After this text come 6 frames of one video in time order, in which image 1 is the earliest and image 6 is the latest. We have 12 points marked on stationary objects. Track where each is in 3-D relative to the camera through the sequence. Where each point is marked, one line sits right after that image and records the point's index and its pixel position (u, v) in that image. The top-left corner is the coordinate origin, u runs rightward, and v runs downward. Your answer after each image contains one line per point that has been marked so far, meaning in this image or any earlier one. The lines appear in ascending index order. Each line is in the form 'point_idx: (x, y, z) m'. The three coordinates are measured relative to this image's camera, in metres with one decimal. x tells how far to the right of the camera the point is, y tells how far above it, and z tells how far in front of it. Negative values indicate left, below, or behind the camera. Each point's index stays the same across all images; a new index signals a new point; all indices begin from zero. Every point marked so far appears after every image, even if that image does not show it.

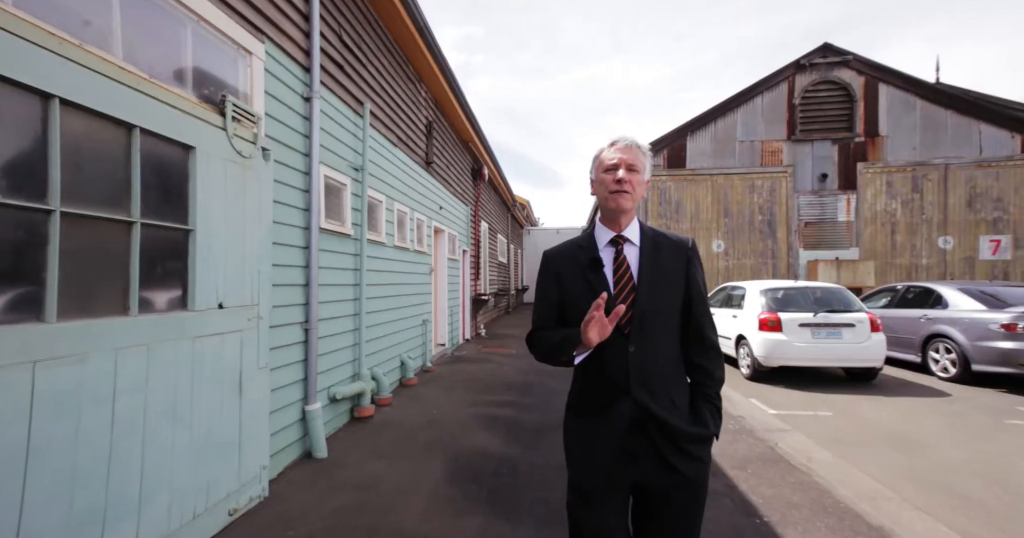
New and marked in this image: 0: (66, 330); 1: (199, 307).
0: (-1.7, -0.2, +1.6) m
1: (-1.6, -0.2, +2.2) m
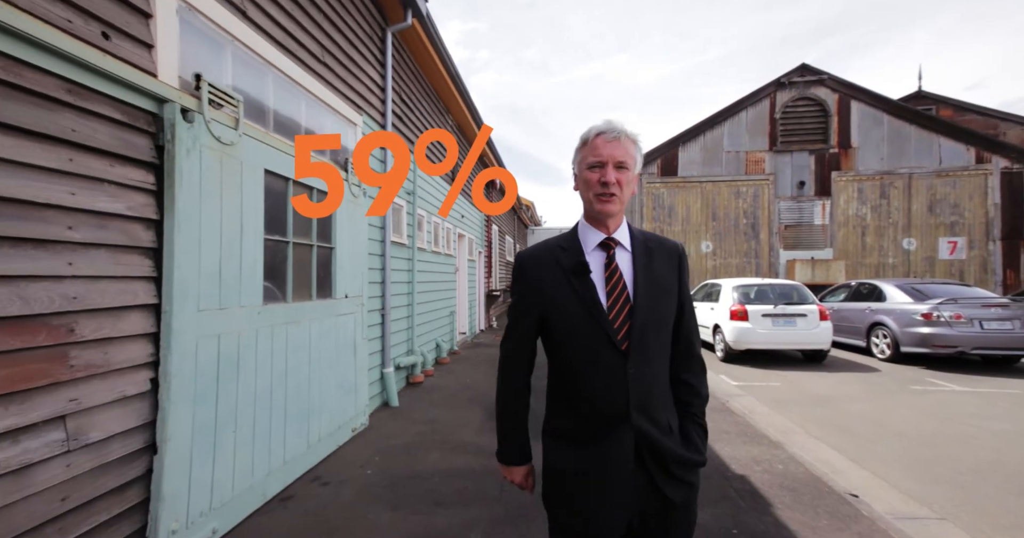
0: (-1.5, -0.3, +3.0) m
1: (-1.4, -0.2, +3.6) m
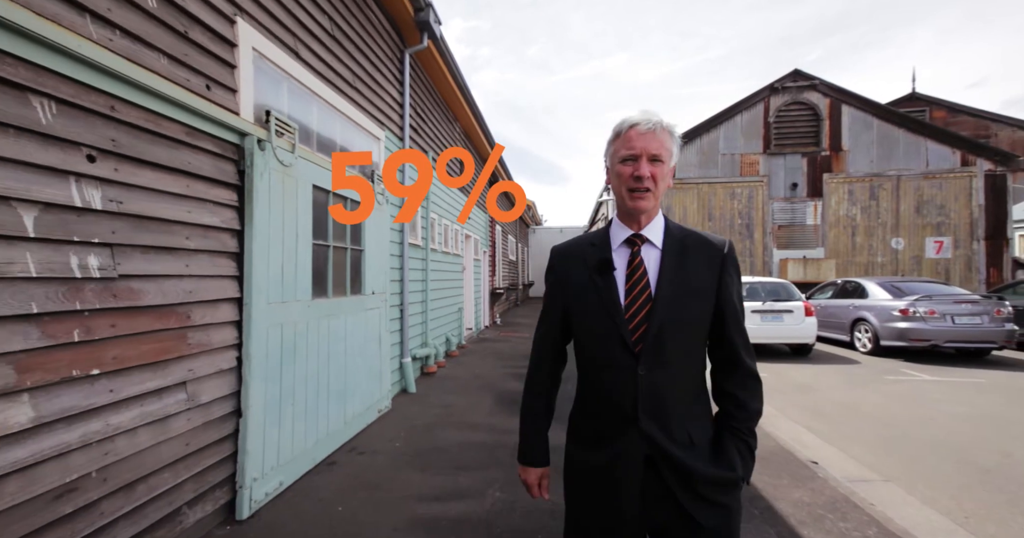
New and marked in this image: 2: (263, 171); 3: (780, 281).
0: (-1.4, -0.3, +3.5) m
1: (-1.3, -0.2, +4.1) m
2: (-1.5, +0.6, +2.6) m
3: (+5.1, -0.2, +8.4) m
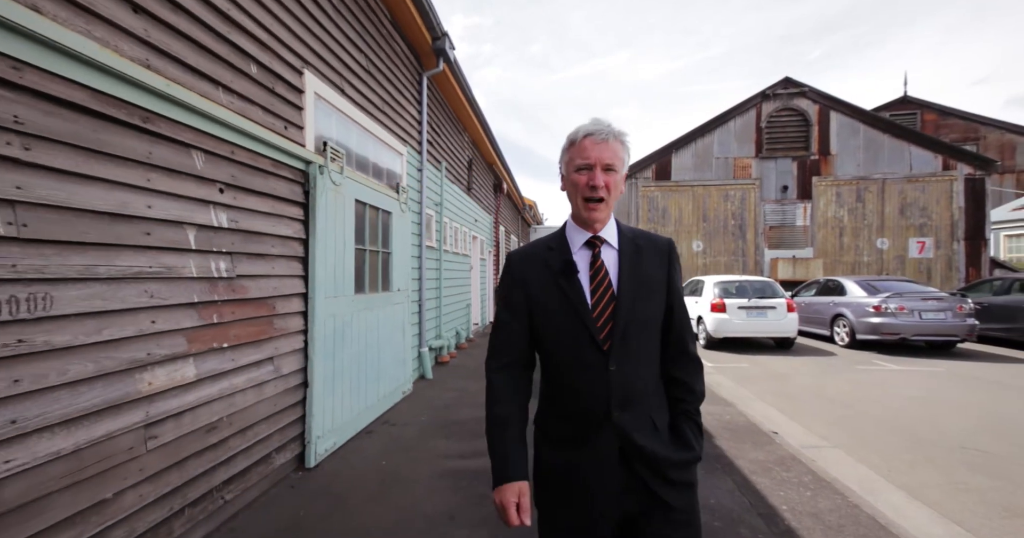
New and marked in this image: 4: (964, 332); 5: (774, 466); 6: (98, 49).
0: (-1.3, -0.3, +4.1) m
1: (-1.3, -0.2, +4.7) m
2: (-1.4, +0.6, +3.2) m
3: (+5.2, -0.2, +9.0) m
4: (+7.6, -1.0, +7.4) m
5: (+2.0, -1.5, +3.3) m
6: (-1.5, +0.8, +1.6) m
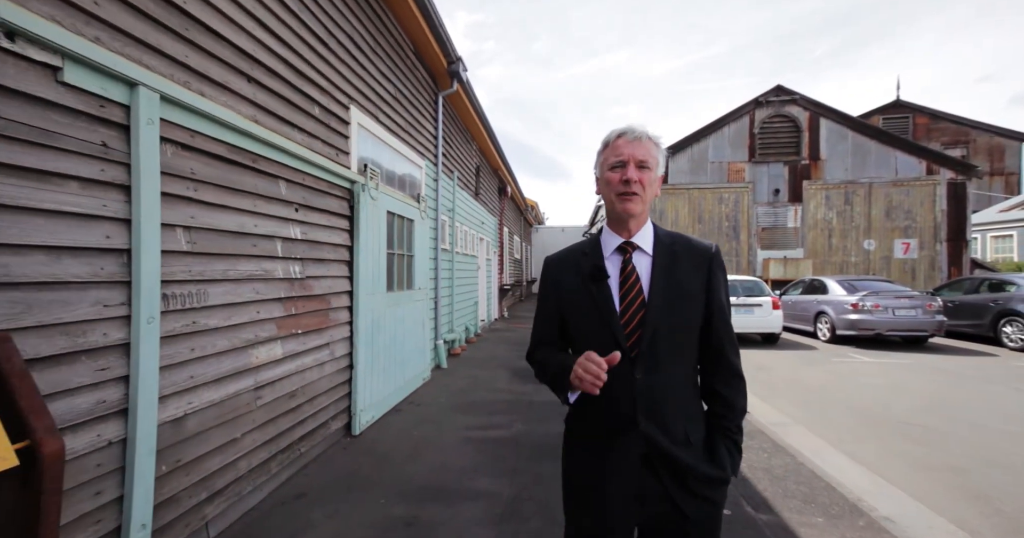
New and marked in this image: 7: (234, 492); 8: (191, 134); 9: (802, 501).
0: (-1.2, -0.3, +4.7) m
1: (-1.2, -0.2, +5.3) m
2: (-1.3, +0.6, +3.8) m
3: (+5.3, -0.2, +9.6) m
4: (+7.6, -1.1, +8.0) m
5: (+2.1, -1.5, +3.9) m
6: (-1.4, +0.8, +2.2) m
7: (-1.4, -1.2, +2.3) m
8: (-1.5, +0.6, +2.0) m
9: (+1.8, -1.5, +2.8) m
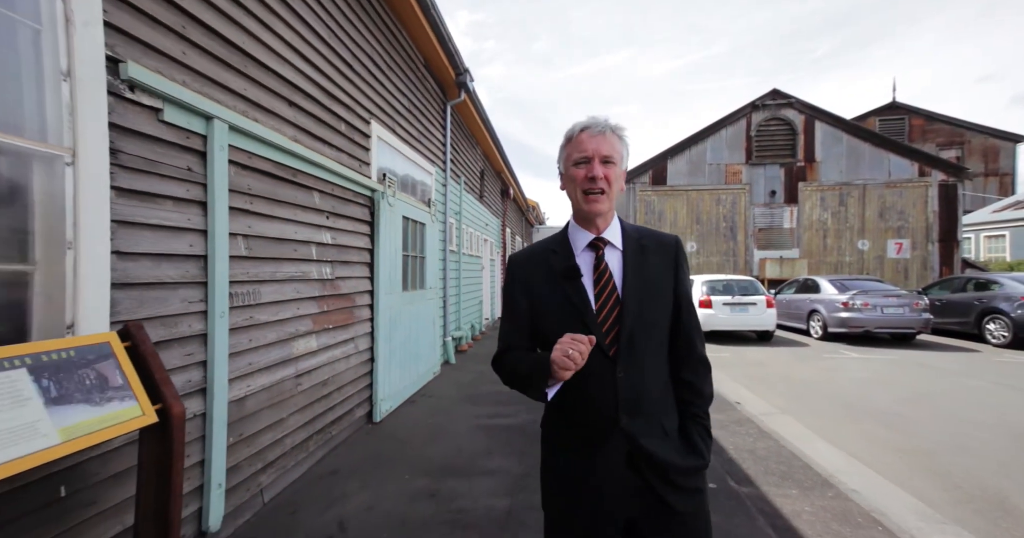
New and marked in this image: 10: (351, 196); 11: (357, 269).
0: (-1.2, -0.3, +5.1) m
1: (-1.1, -0.2, +5.7) m
2: (-1.2, +0.5, +4.2) m
3: (+5.4, -0.2, +9.9) m
4: (+7.7, -1.1, +8.3) m
5: (+2.1, -1.5, +4.3) m
6: (-1.3, +0.8, +2.6) m
7: (-1.4, -1.2, +2.6) m
8: (-1.4, +0.6, +2.3) m
9: (+1.9, -1.5, +3.1) m
10: (-1.3, +0.6, +3.6) m
11: (-1.3, 0.0, +3.8) m
